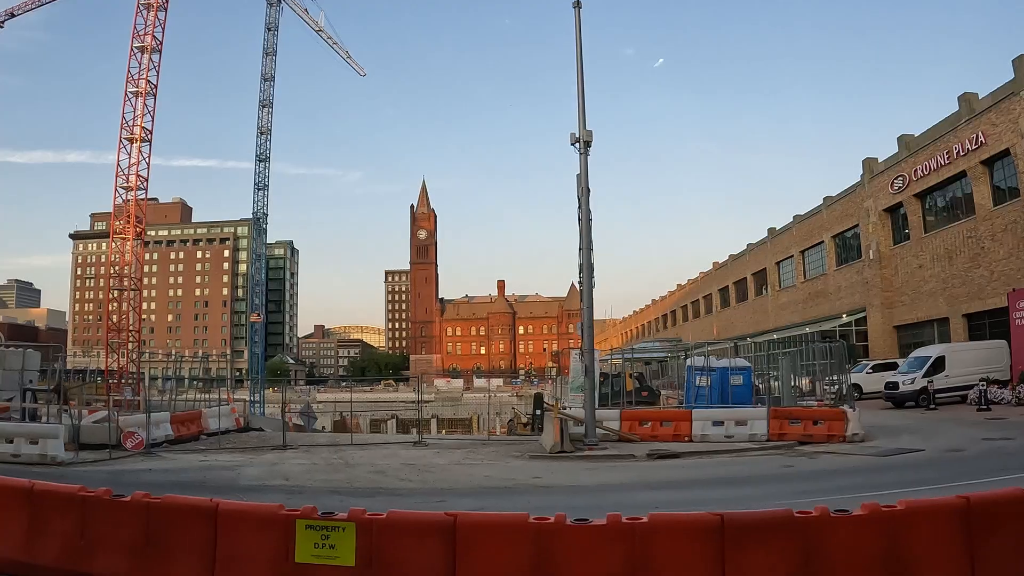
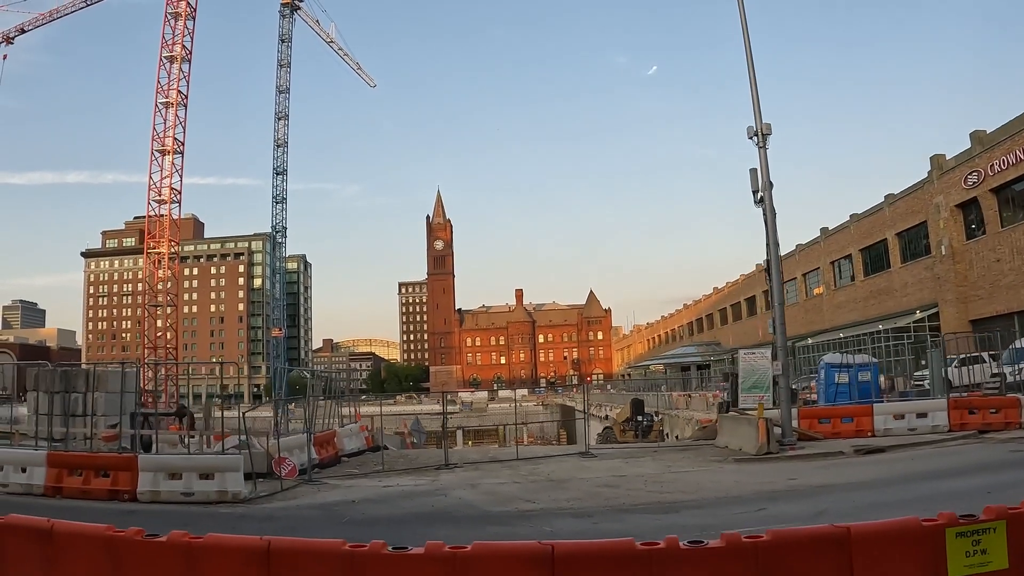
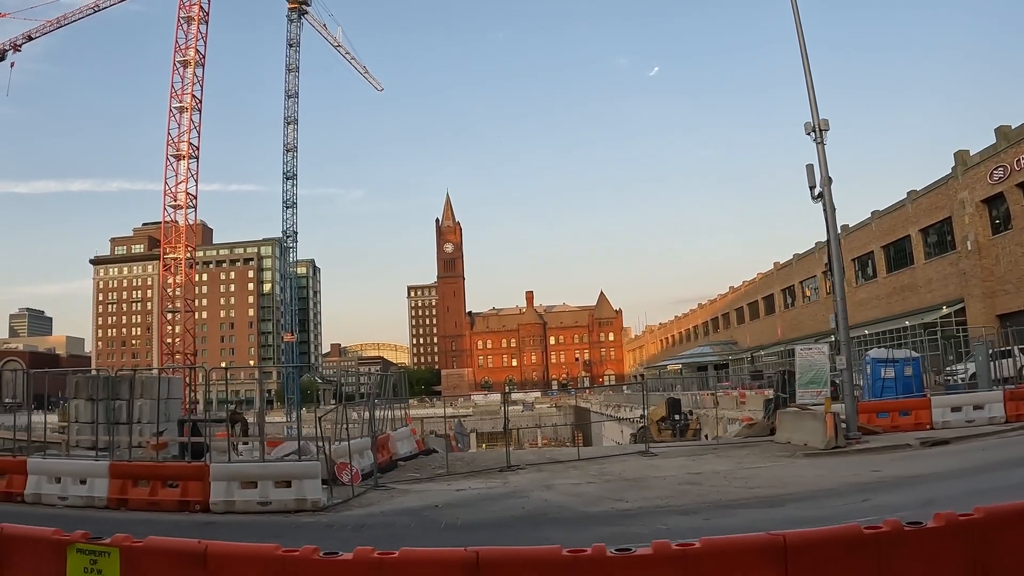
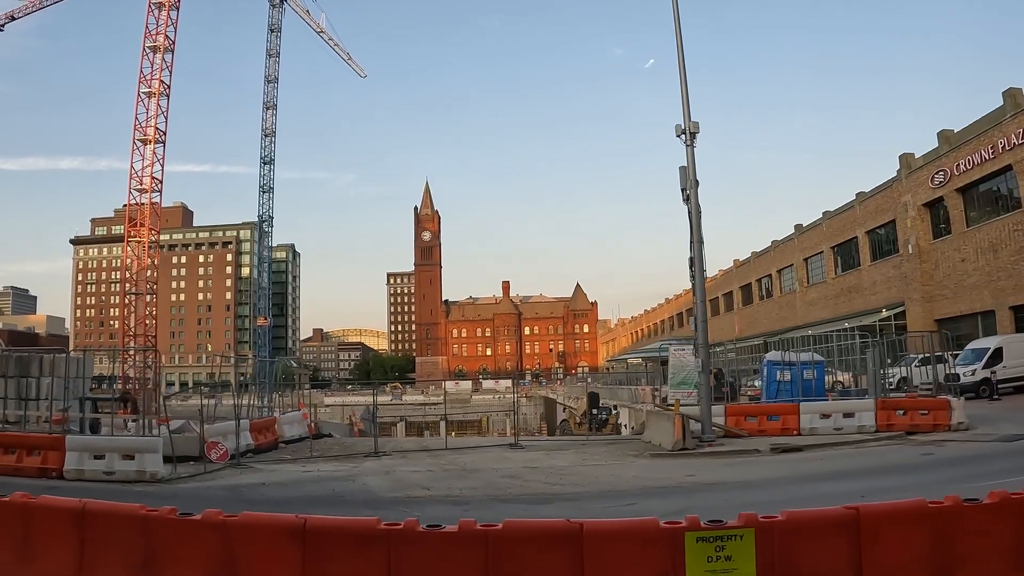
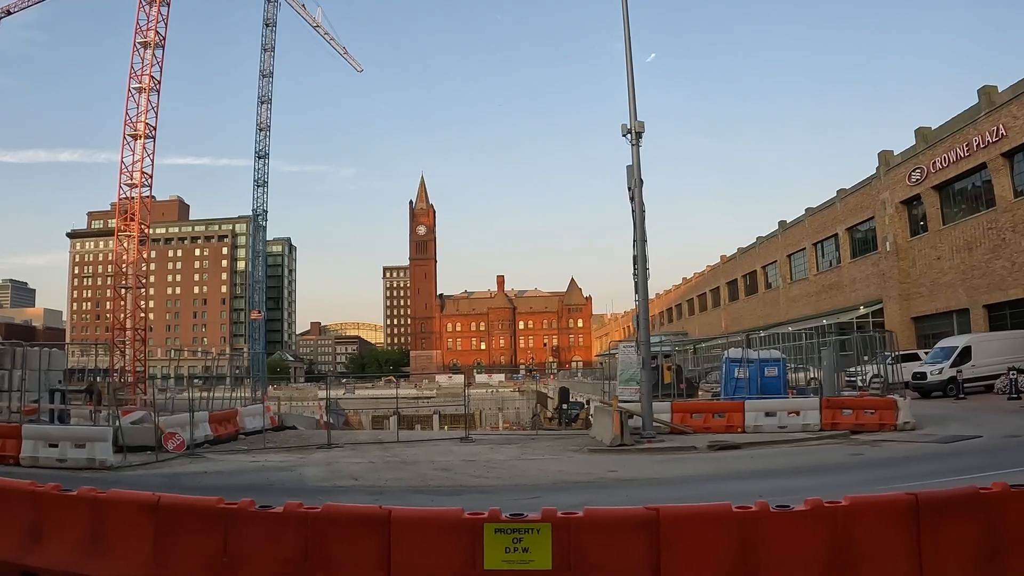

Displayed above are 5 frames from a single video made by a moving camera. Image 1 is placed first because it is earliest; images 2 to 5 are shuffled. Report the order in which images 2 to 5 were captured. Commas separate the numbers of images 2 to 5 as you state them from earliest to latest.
5, 4, 2, 3
